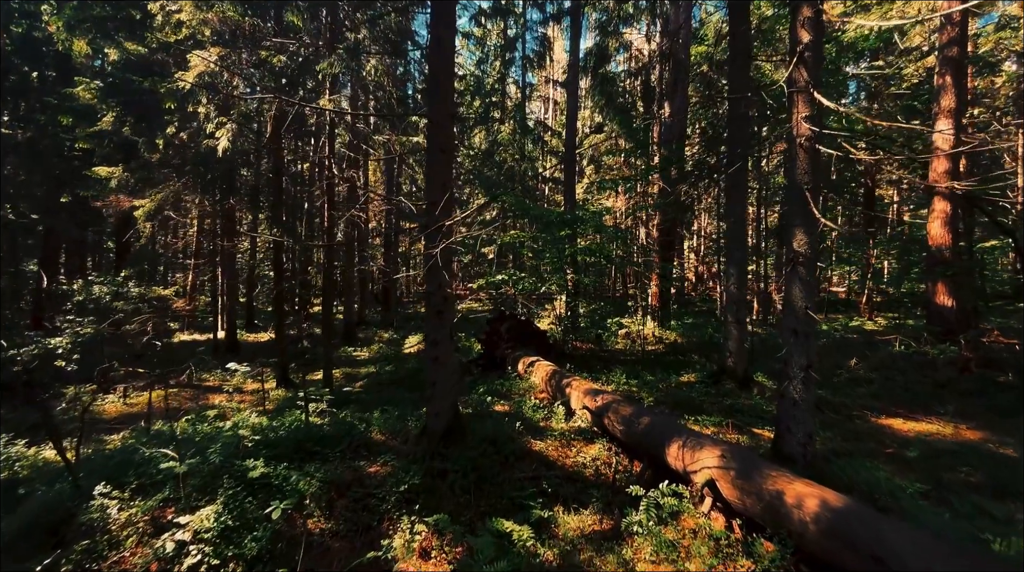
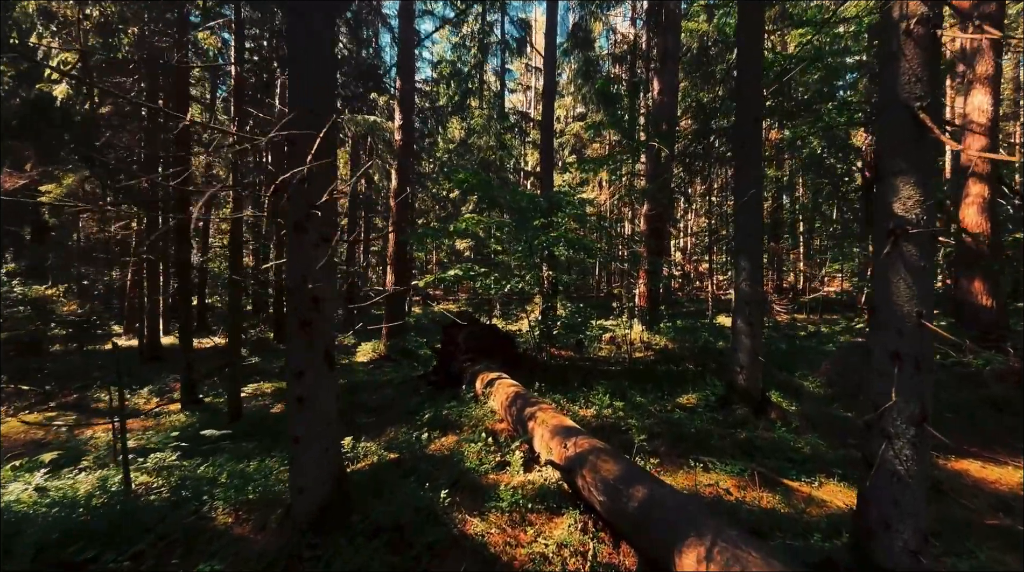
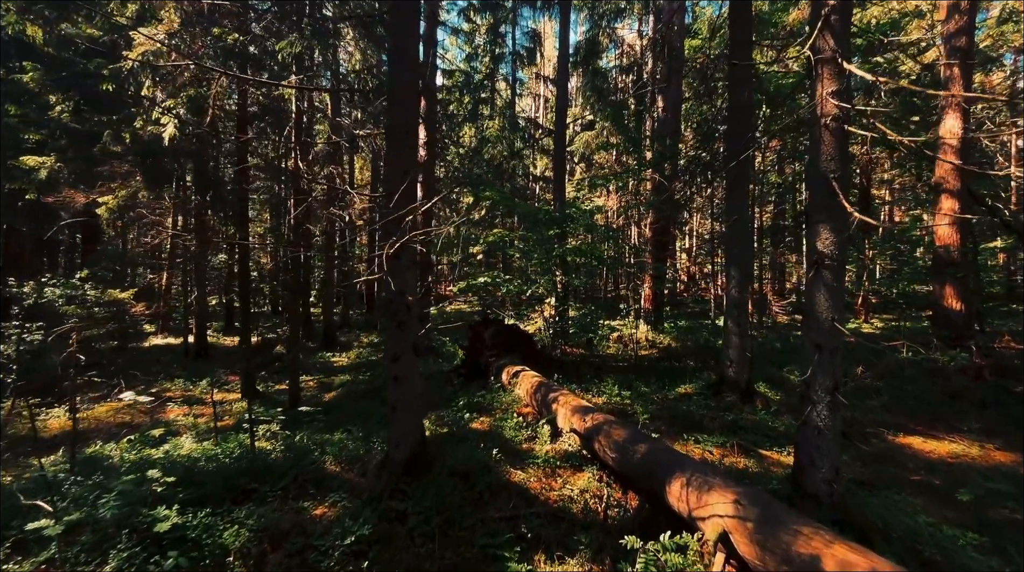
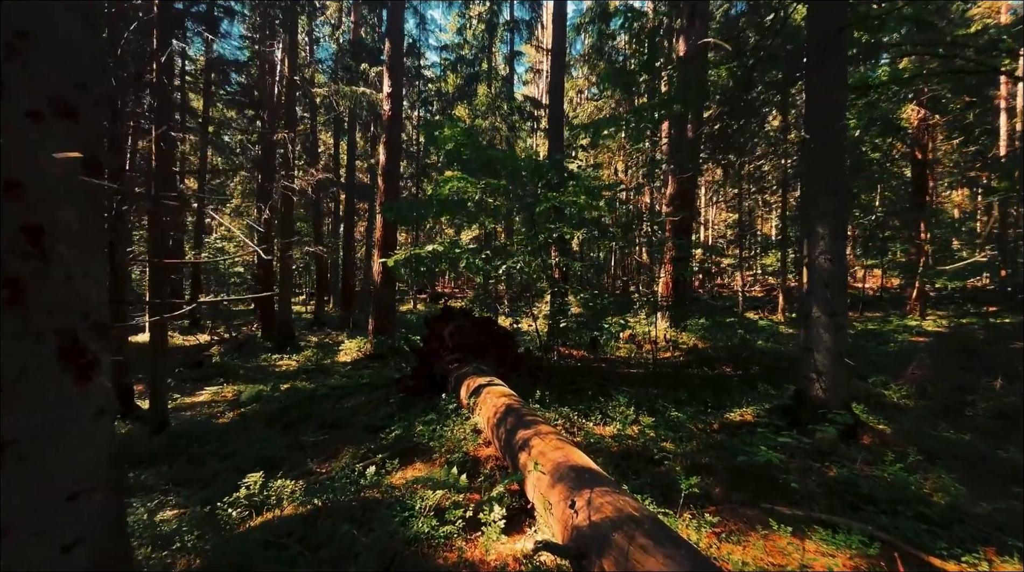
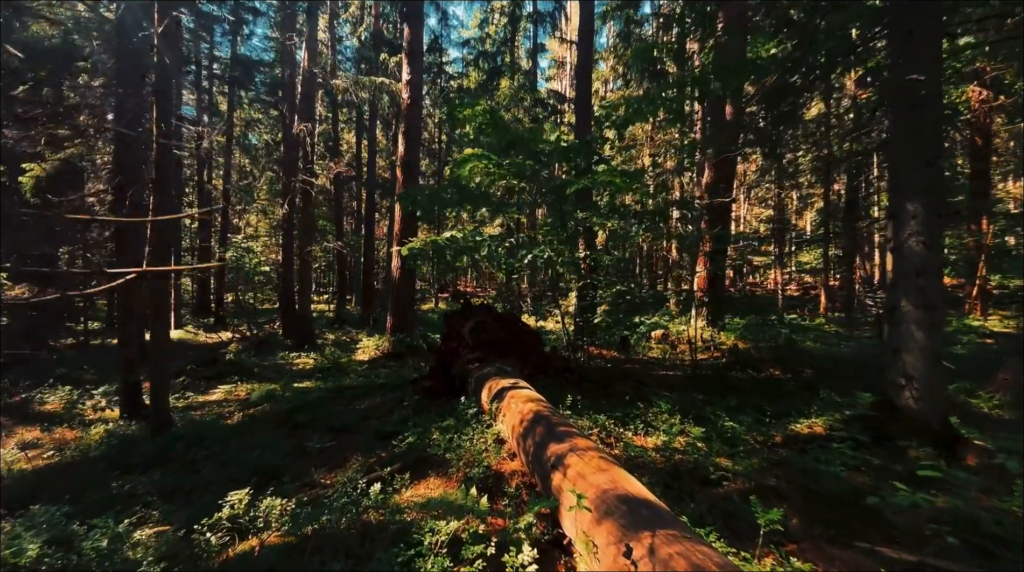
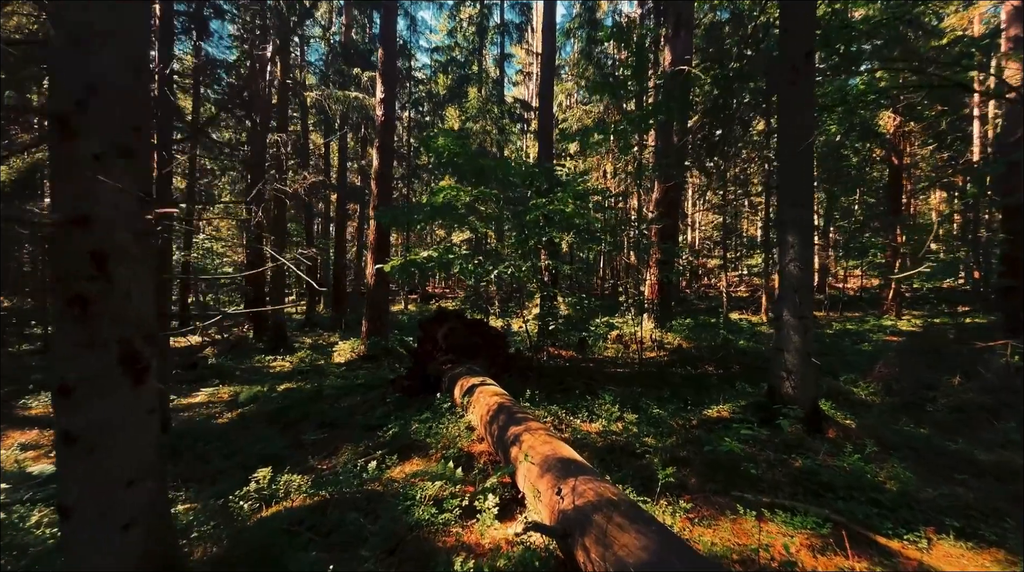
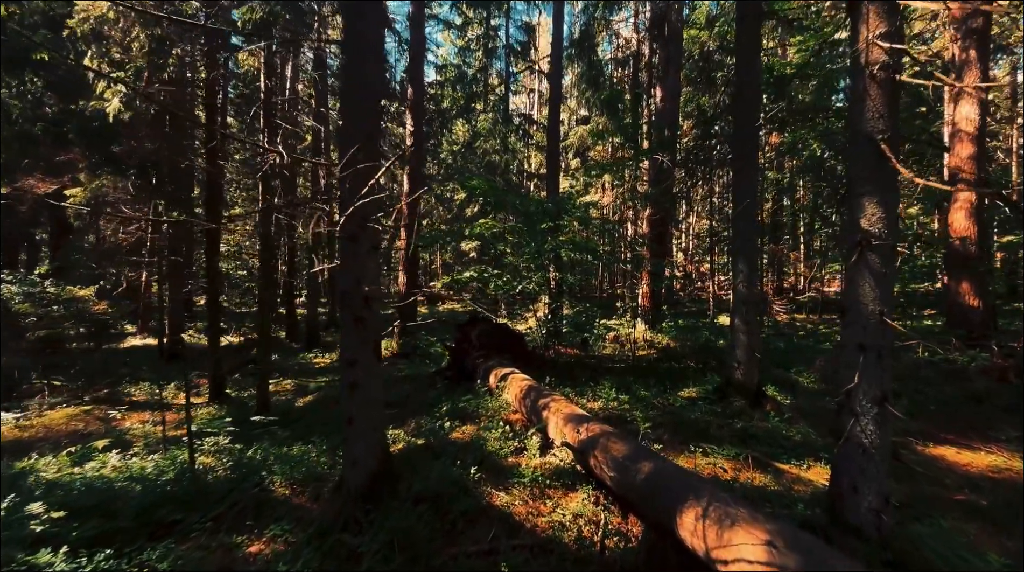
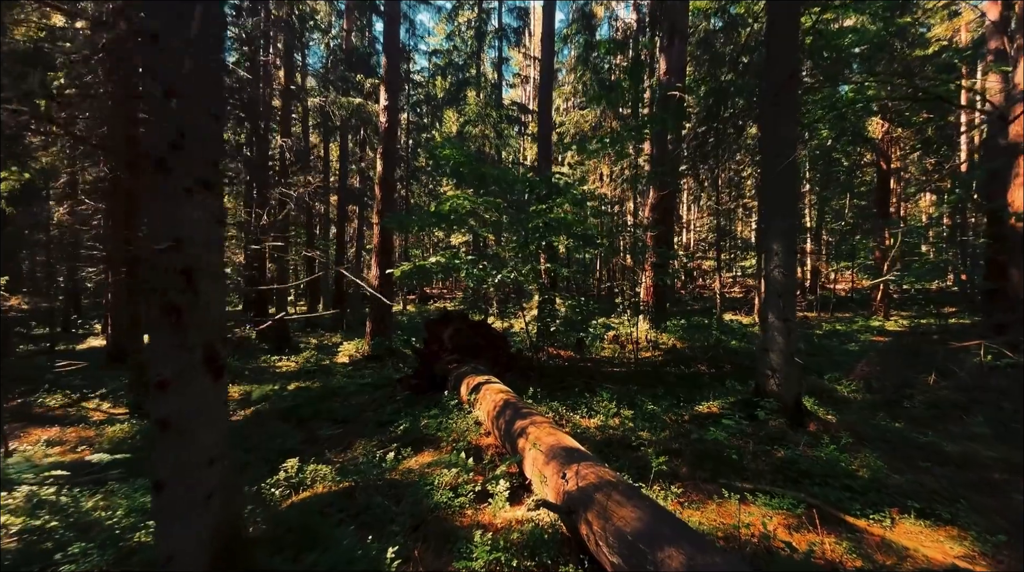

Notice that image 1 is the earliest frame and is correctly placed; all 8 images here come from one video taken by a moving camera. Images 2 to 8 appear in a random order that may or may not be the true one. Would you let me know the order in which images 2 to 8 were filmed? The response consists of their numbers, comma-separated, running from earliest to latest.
3, 7, 2, 8, 6, 4, 5
